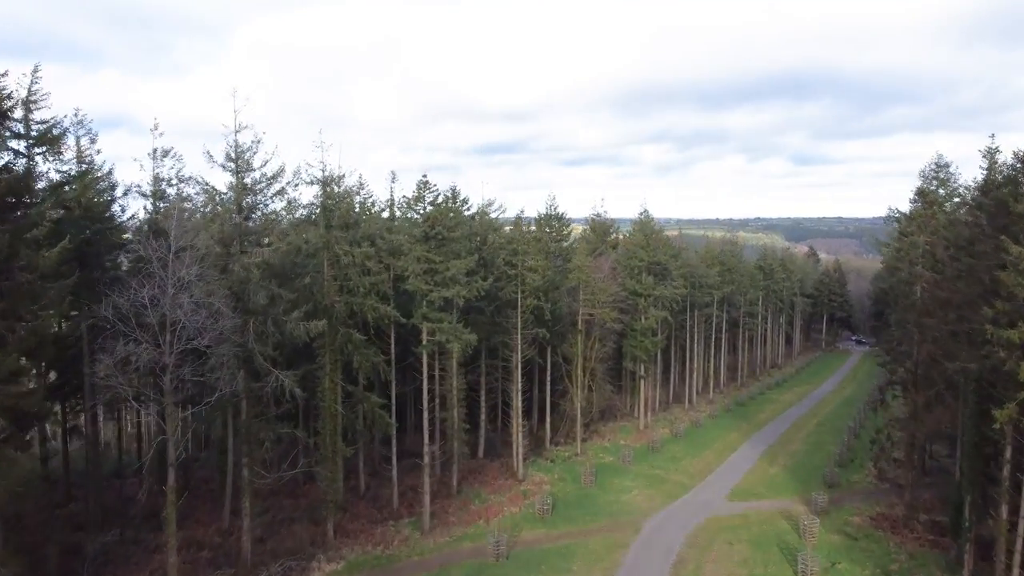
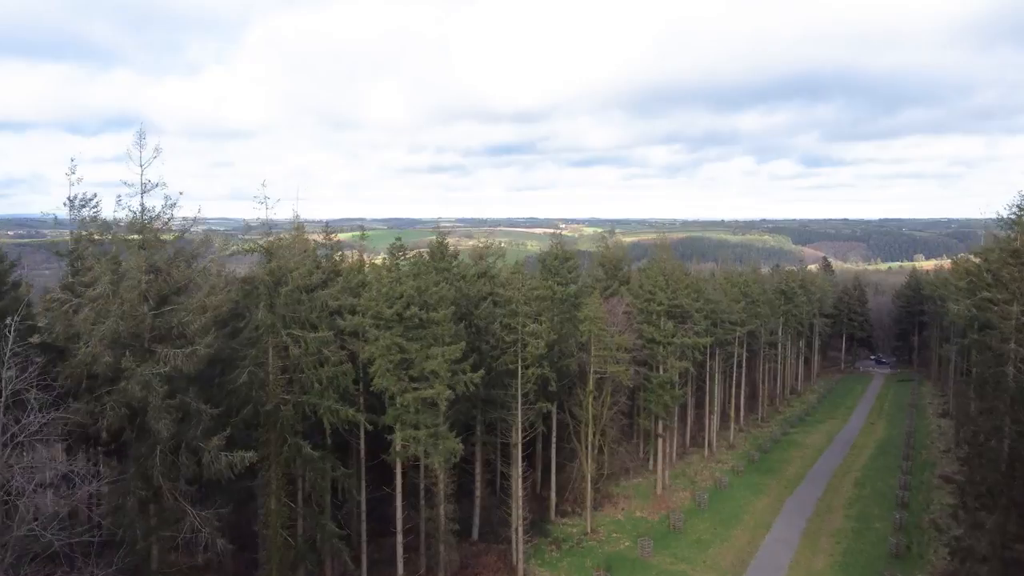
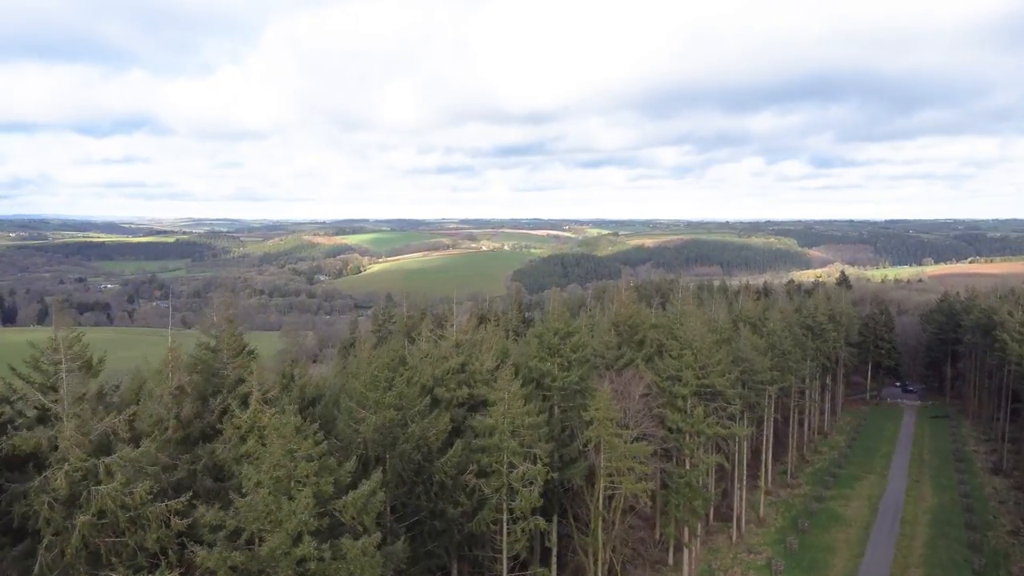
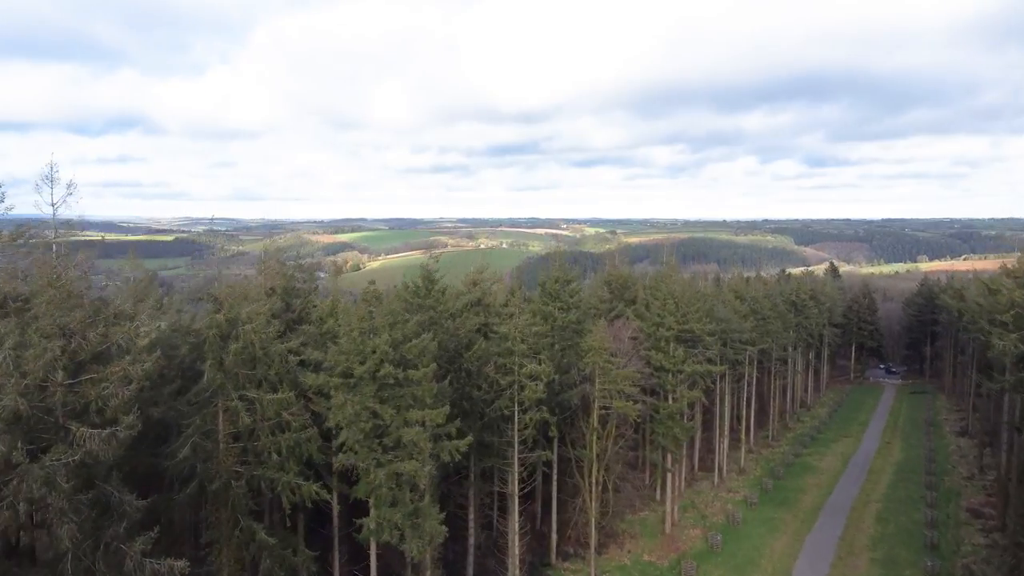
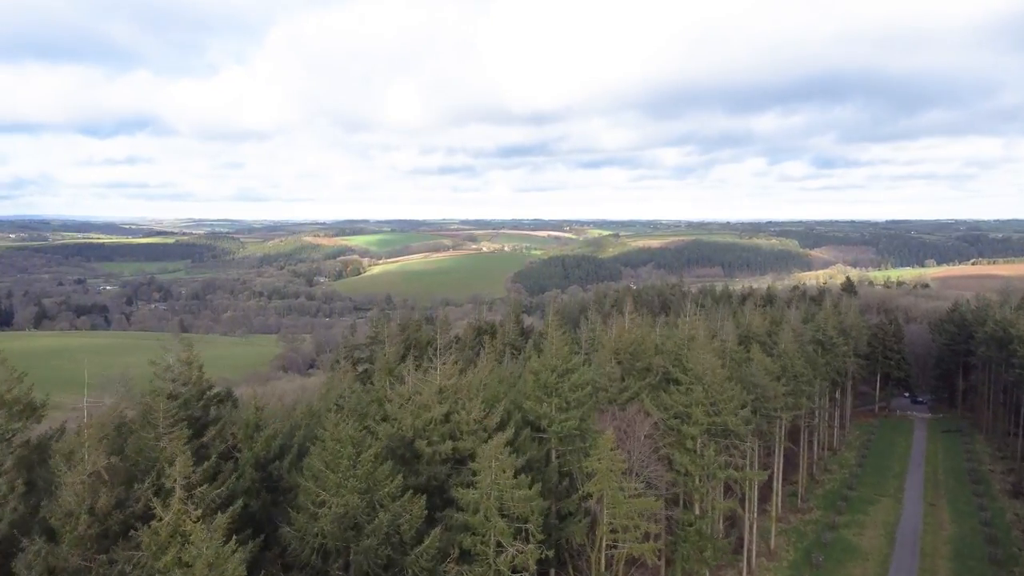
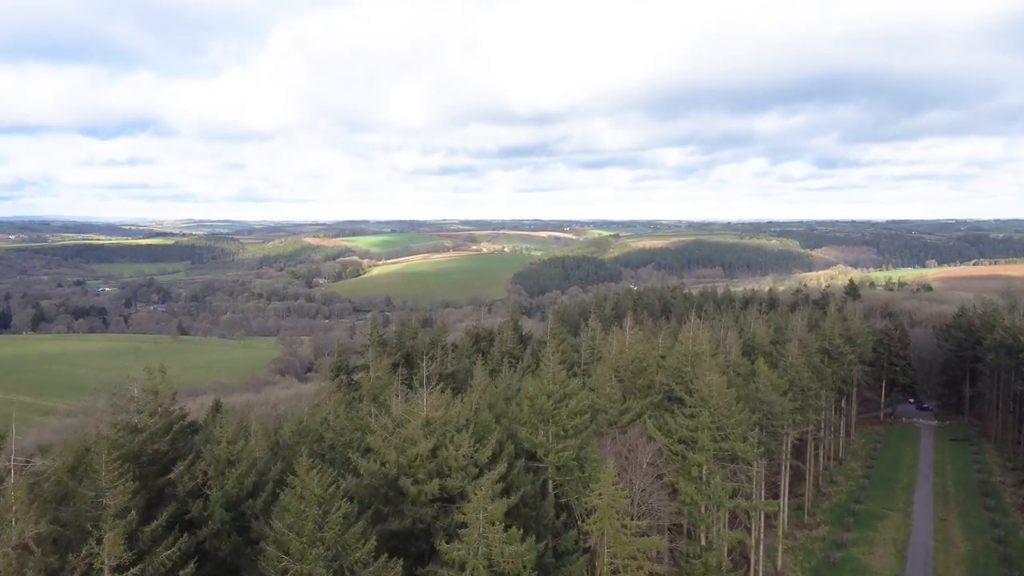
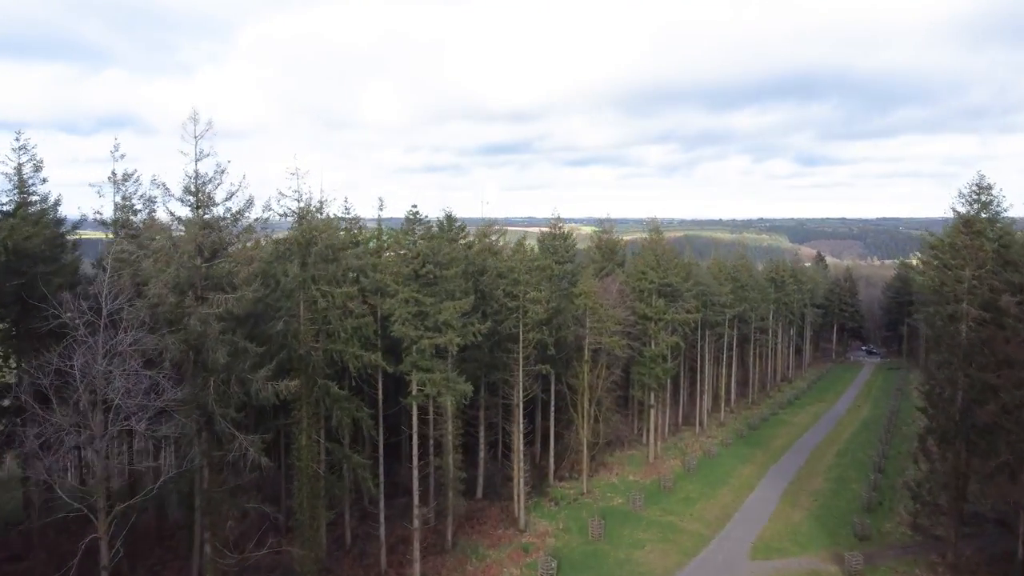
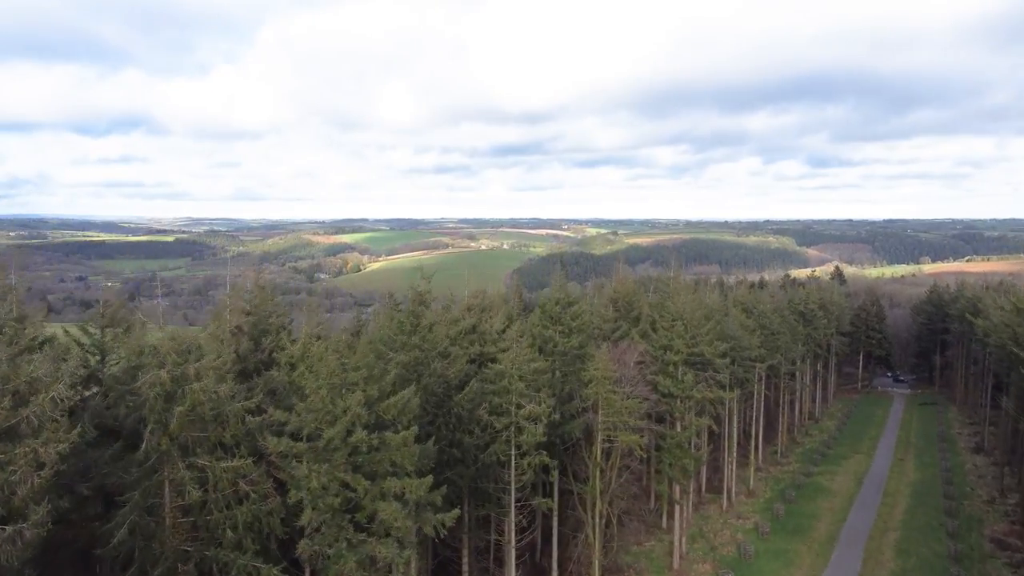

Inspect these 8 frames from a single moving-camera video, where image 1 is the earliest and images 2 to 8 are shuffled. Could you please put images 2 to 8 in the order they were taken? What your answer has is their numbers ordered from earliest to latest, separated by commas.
7, 2, 4, 8, 3, 5, 6
